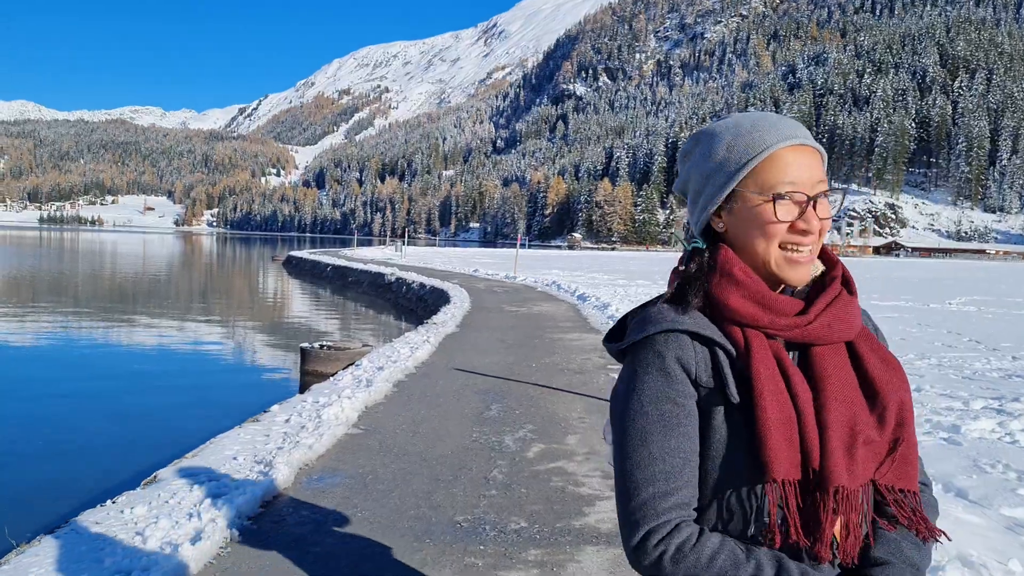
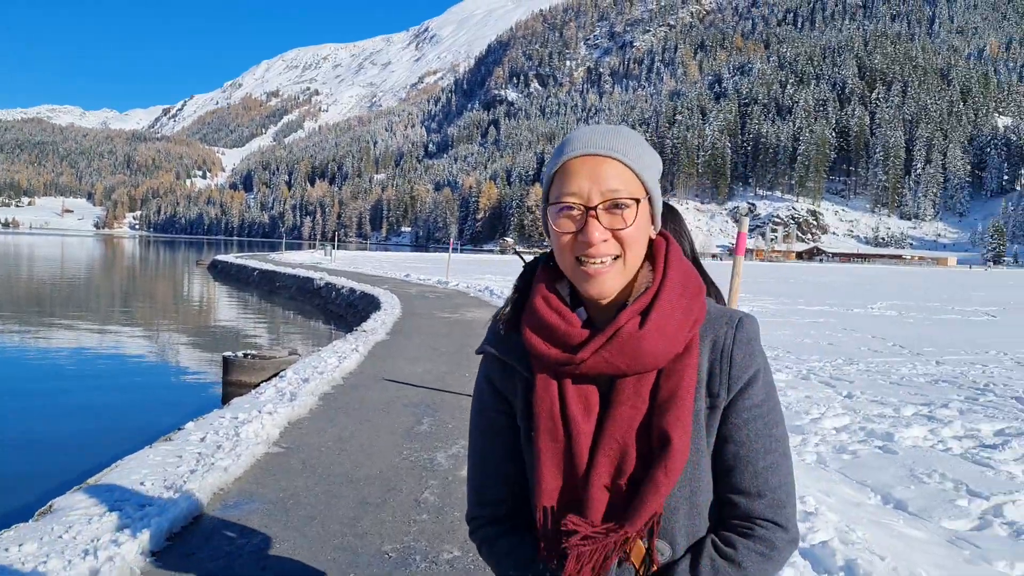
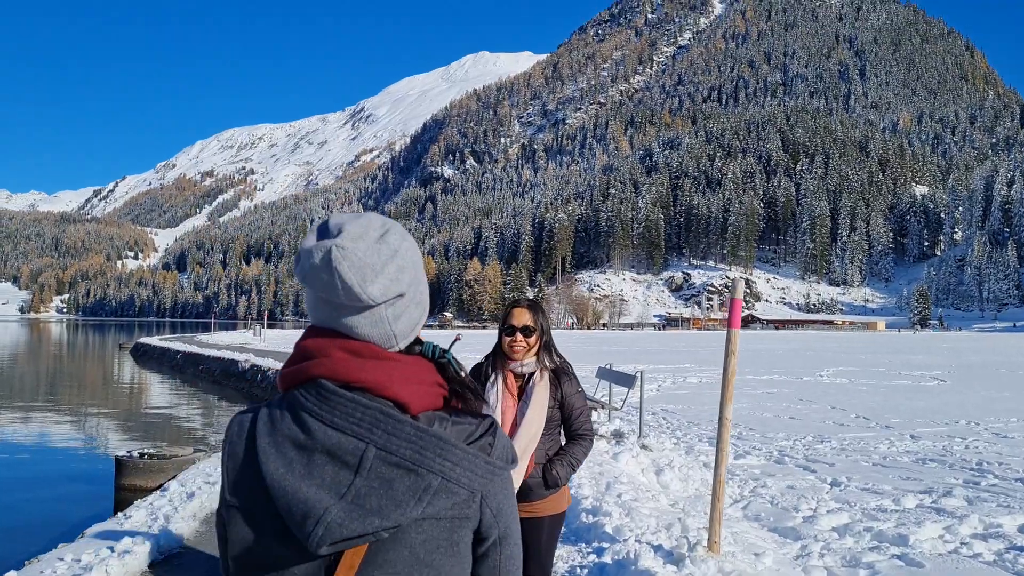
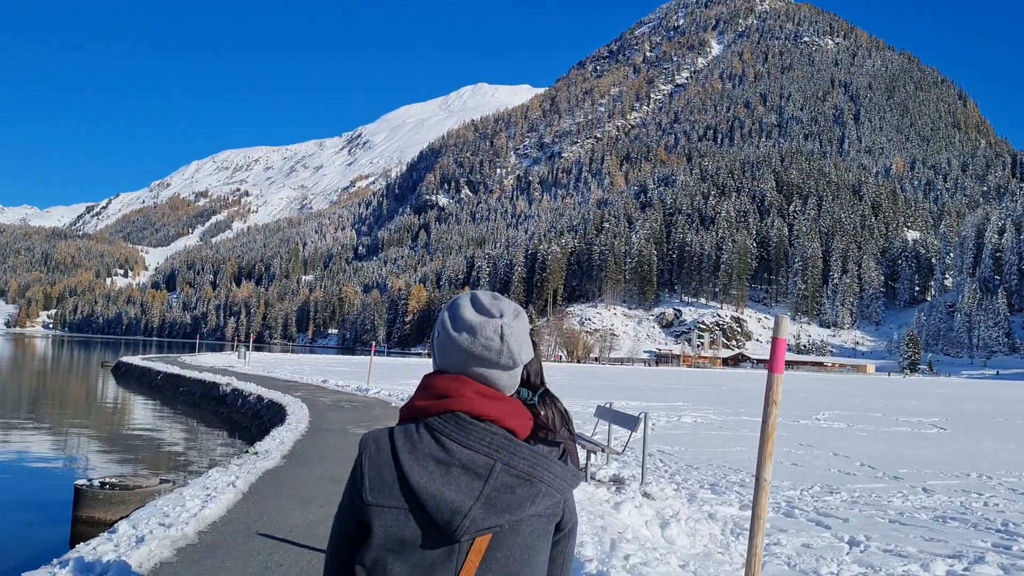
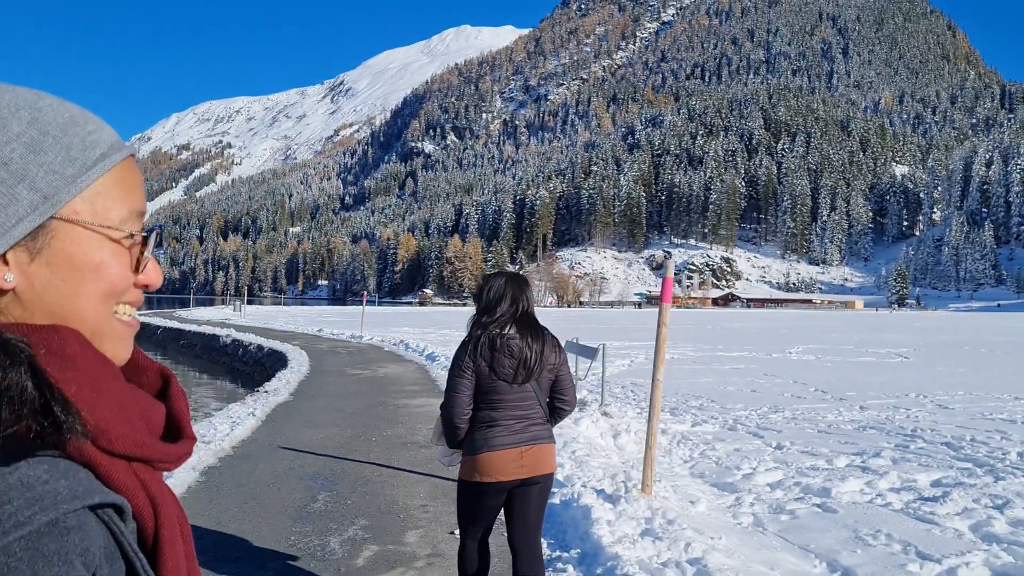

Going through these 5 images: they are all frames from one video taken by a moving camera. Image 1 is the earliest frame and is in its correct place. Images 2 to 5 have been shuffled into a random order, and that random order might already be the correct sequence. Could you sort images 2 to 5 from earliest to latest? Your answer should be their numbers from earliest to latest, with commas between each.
2, 5, 3, 4
